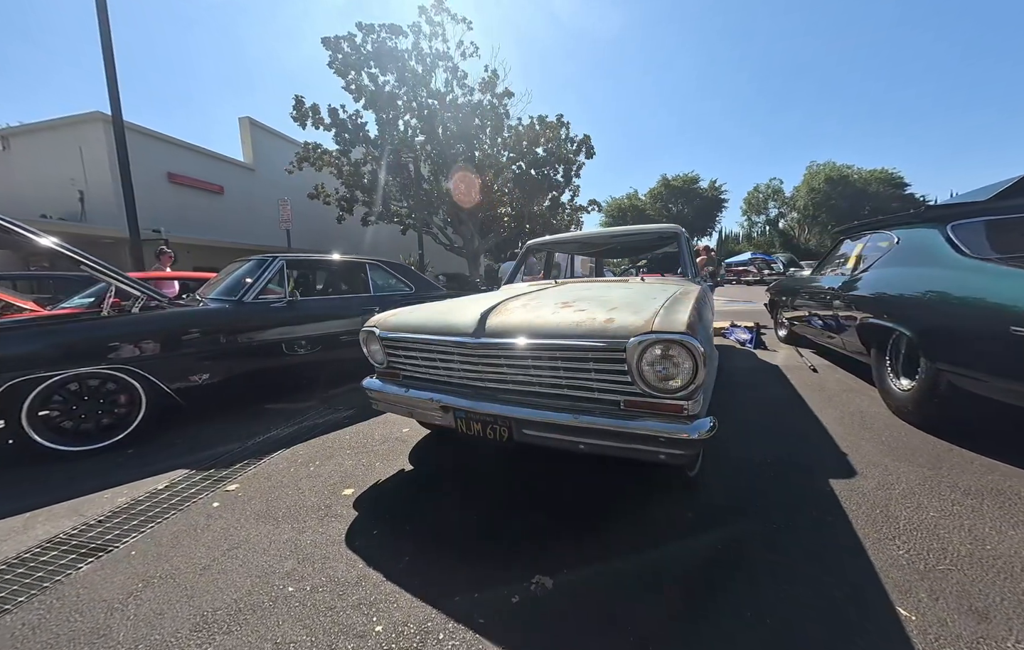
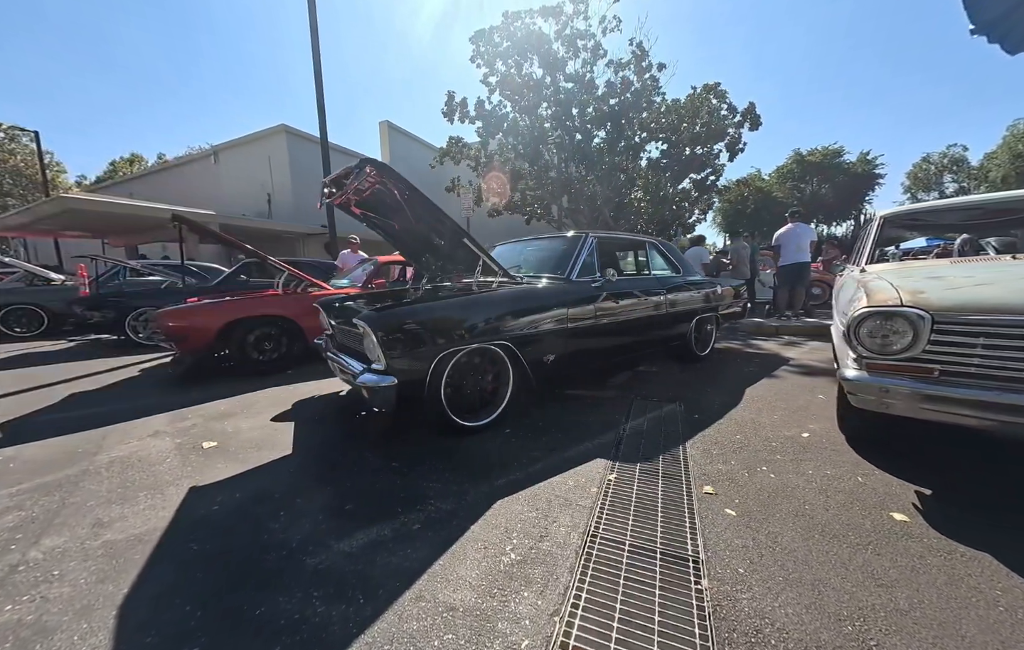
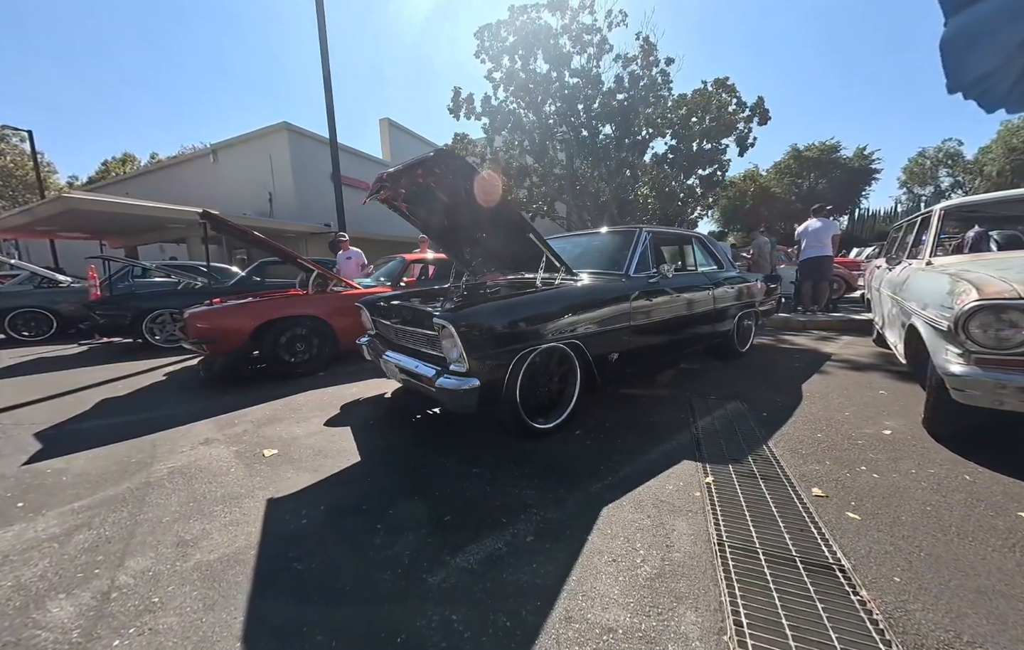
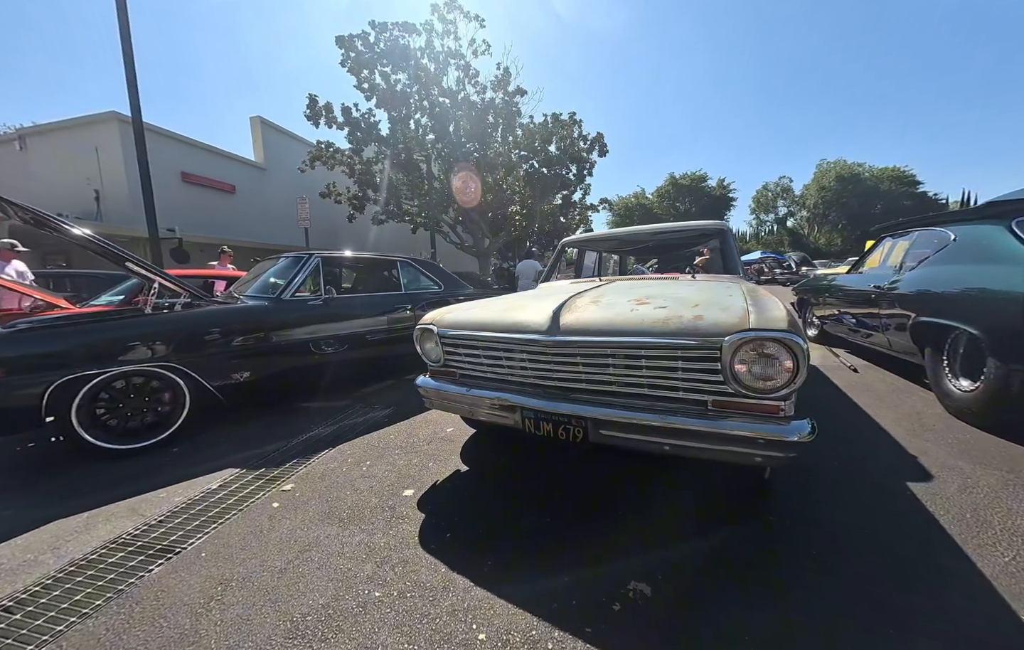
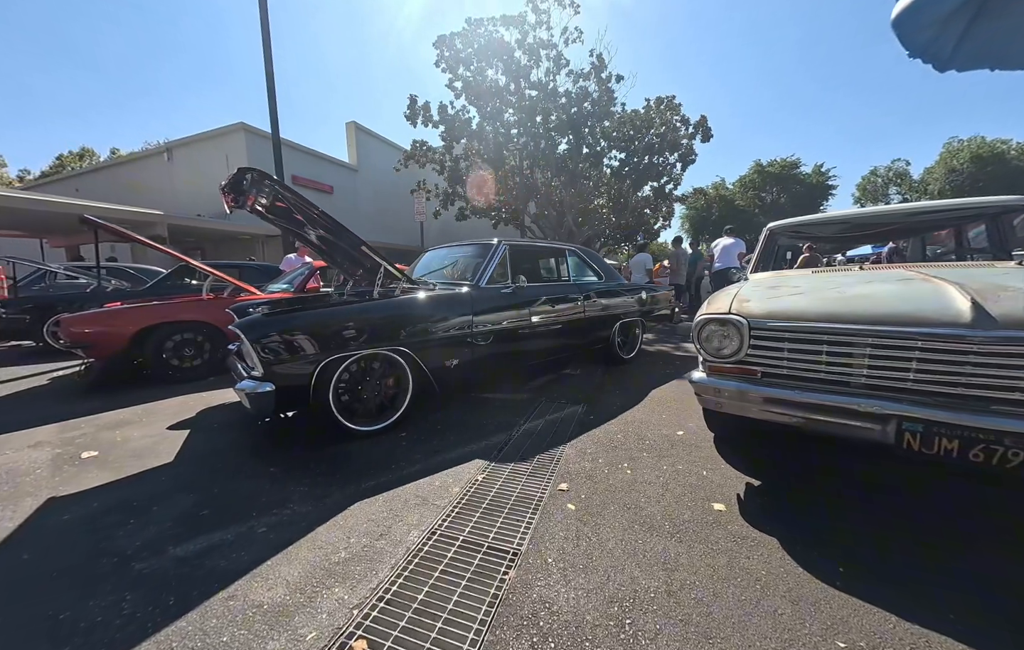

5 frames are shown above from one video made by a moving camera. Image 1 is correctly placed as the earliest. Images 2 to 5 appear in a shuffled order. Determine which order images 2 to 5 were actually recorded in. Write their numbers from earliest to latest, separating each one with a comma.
4, 5, 2, 3
